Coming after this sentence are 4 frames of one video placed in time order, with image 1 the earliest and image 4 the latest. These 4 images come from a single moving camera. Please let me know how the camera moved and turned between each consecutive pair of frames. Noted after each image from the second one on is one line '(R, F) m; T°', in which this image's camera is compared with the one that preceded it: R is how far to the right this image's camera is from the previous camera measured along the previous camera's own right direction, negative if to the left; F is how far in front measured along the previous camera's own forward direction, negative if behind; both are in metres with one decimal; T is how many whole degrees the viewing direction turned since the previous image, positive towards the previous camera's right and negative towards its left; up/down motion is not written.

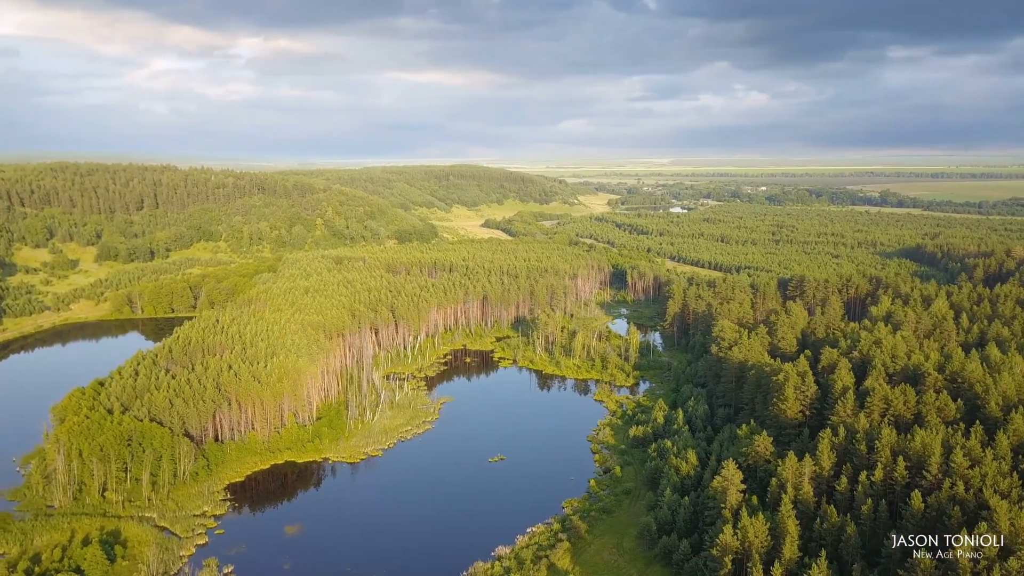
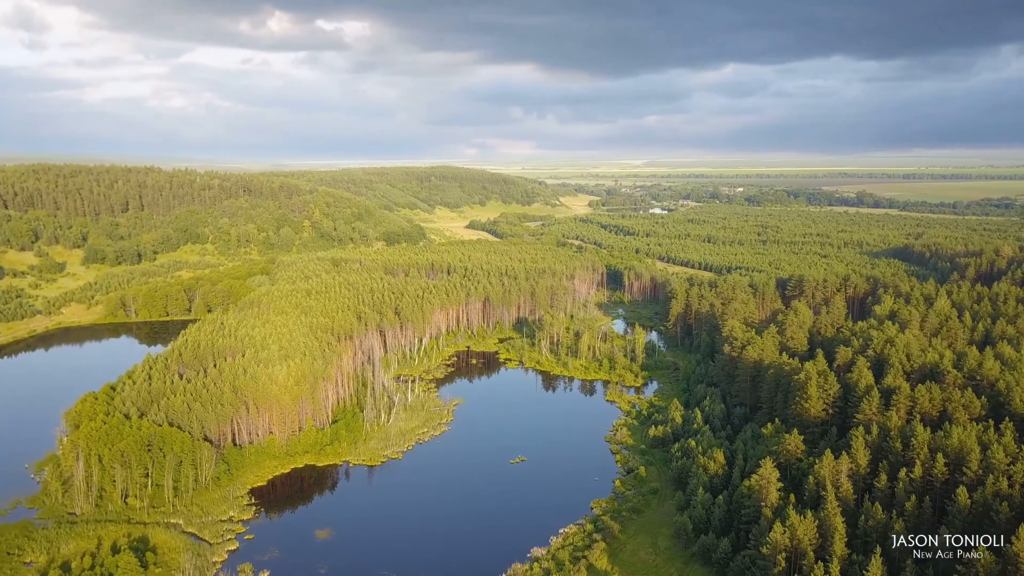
(+8.2, +1.5) m; +1°
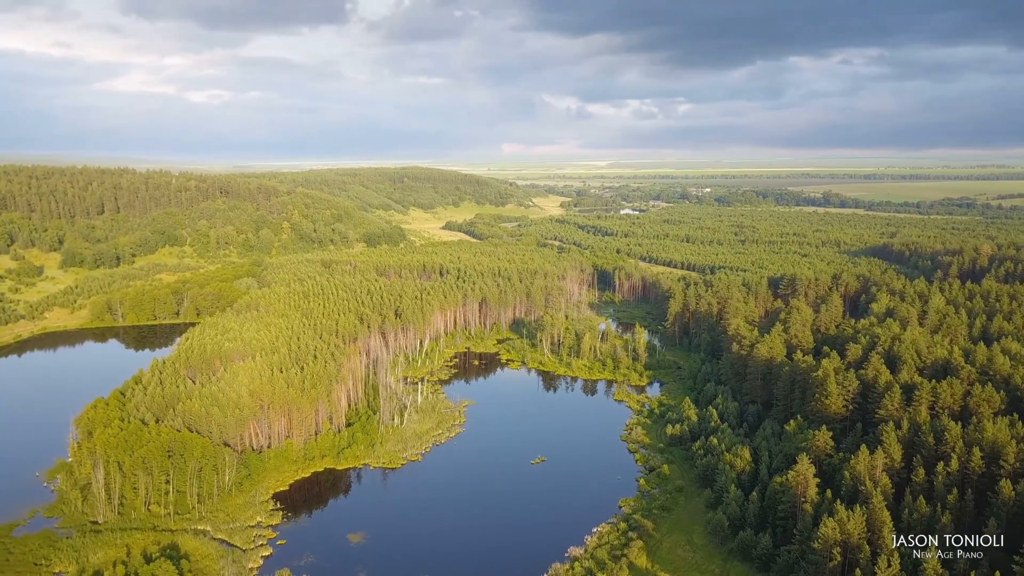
(-2.4, +0.1) m; +2°
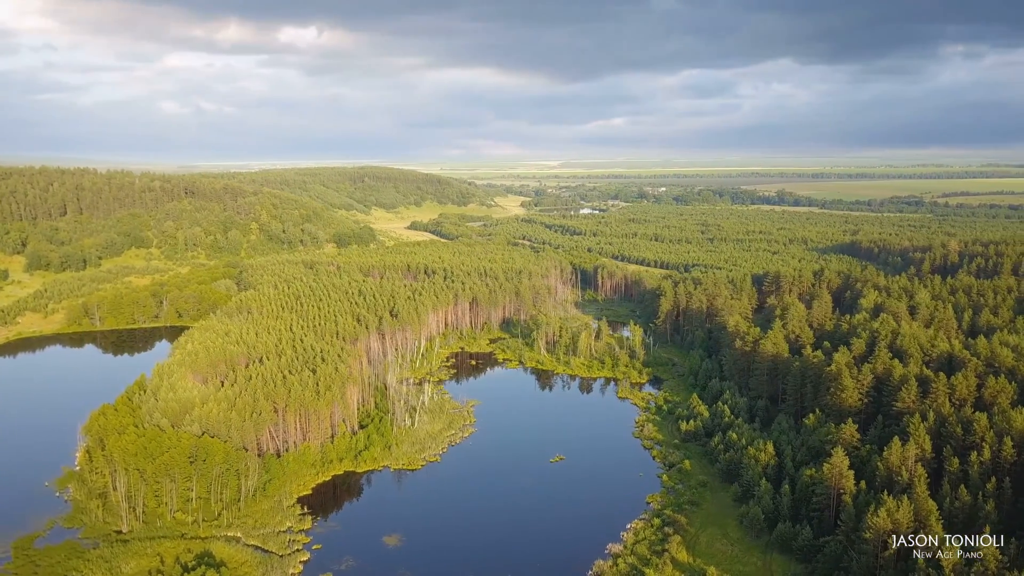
(-2.9, 0.0) m; +2°
